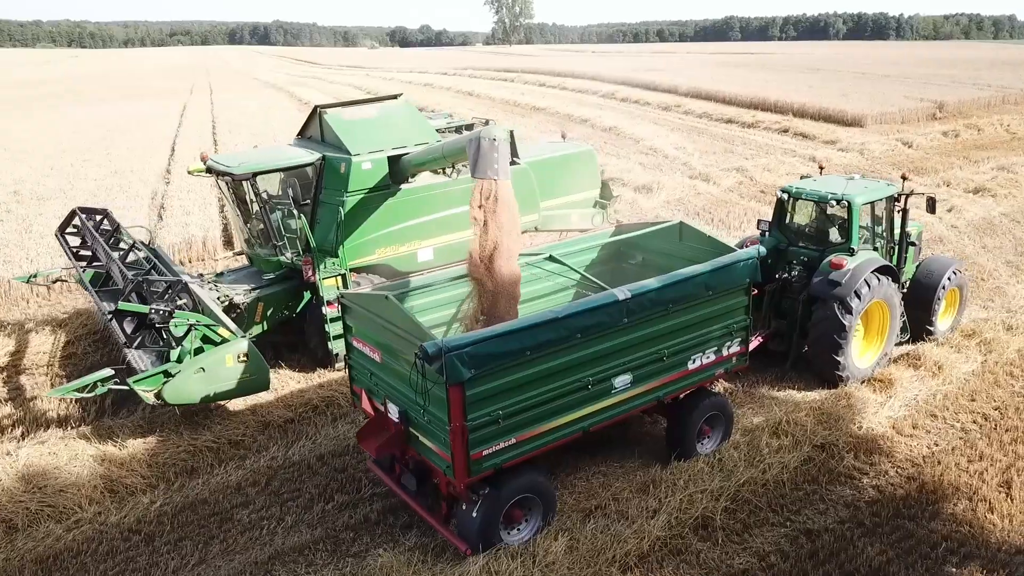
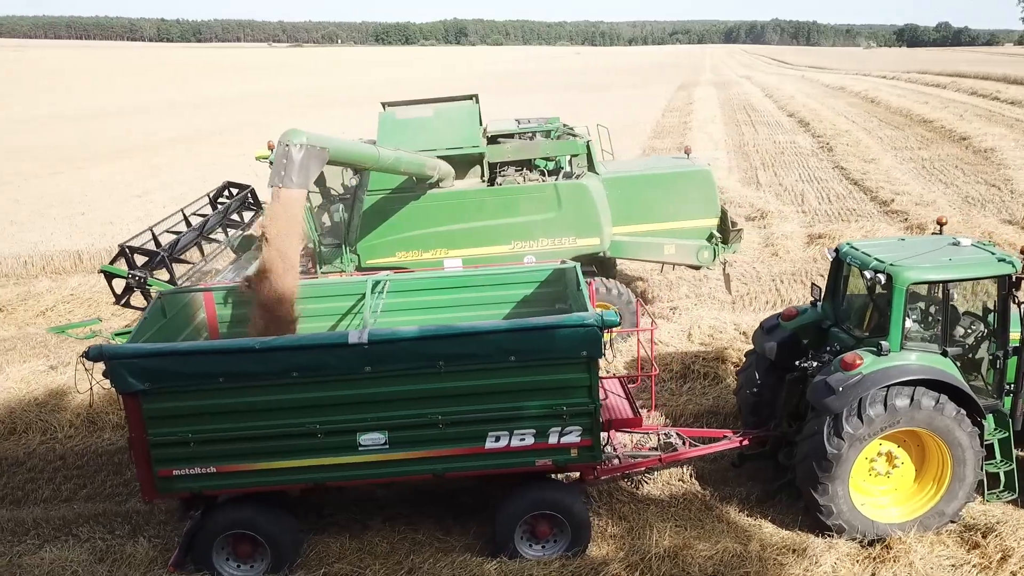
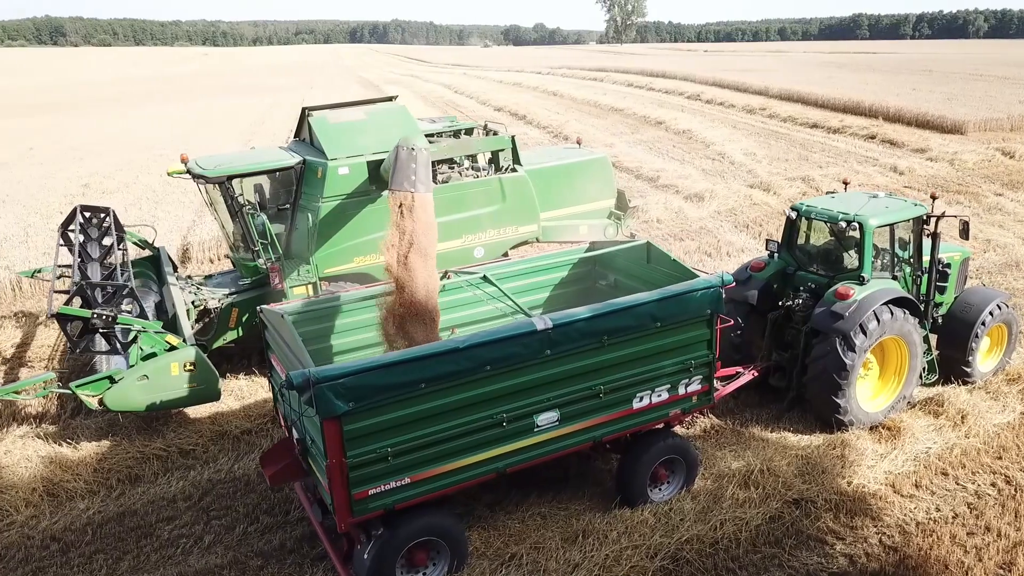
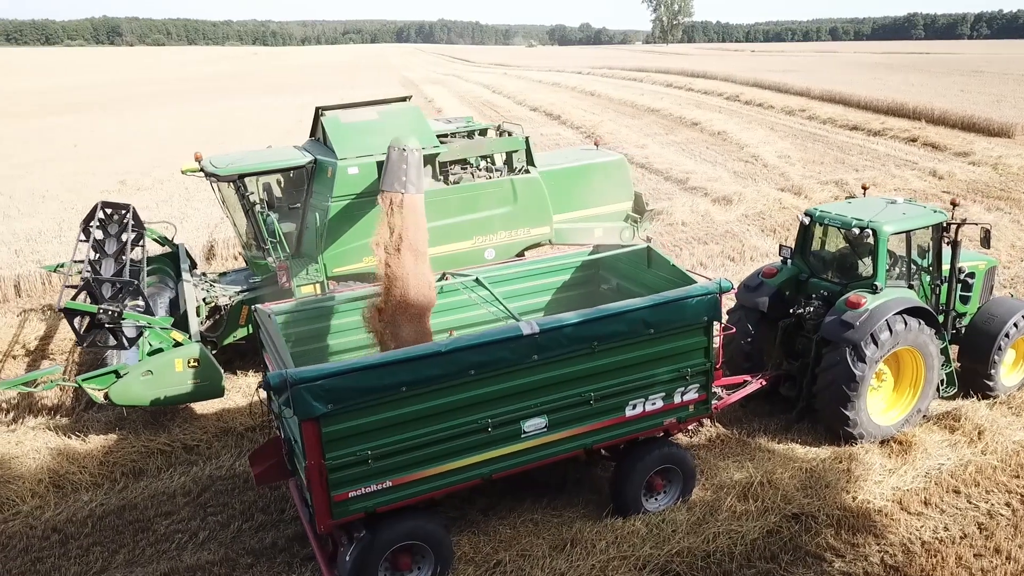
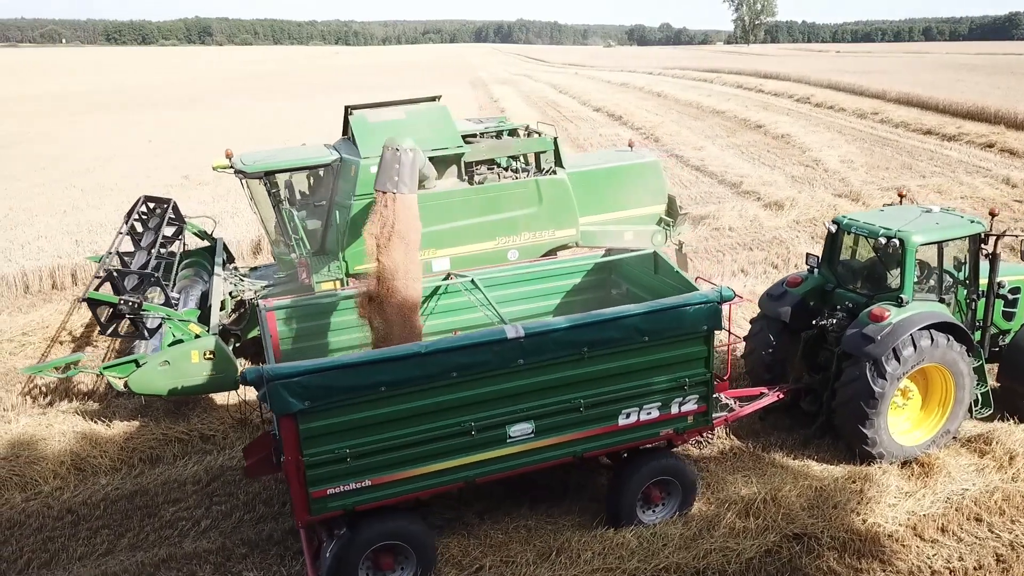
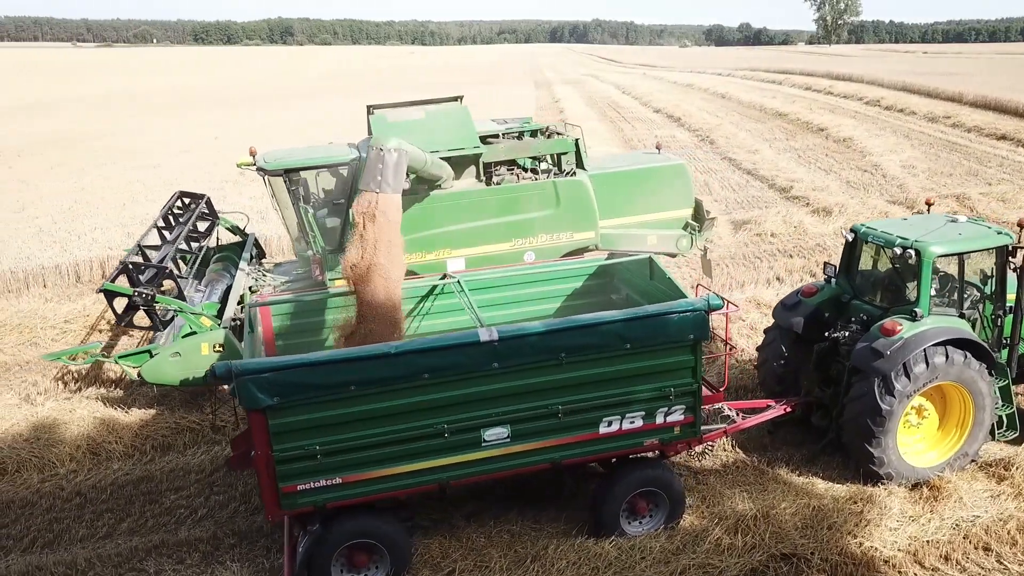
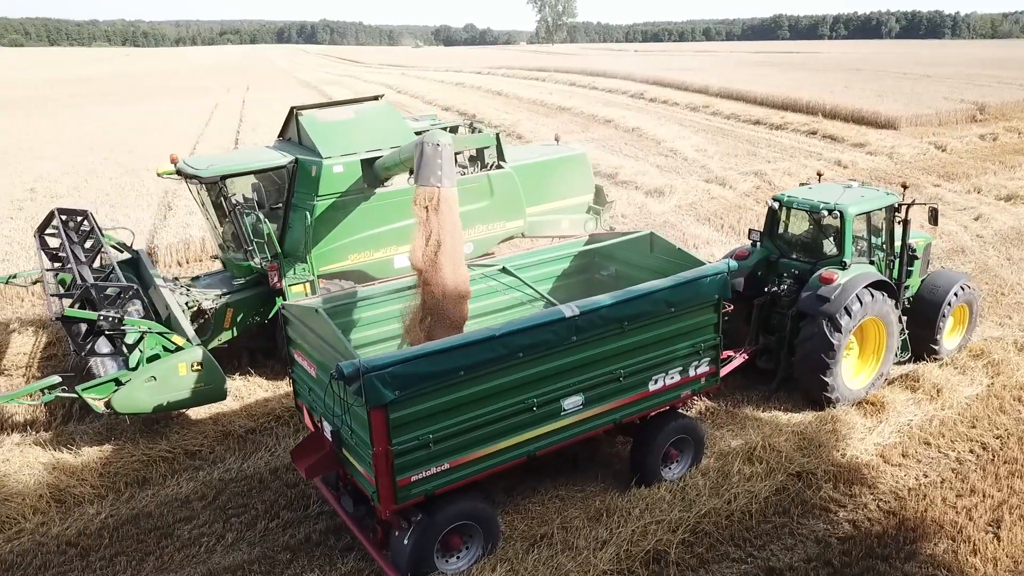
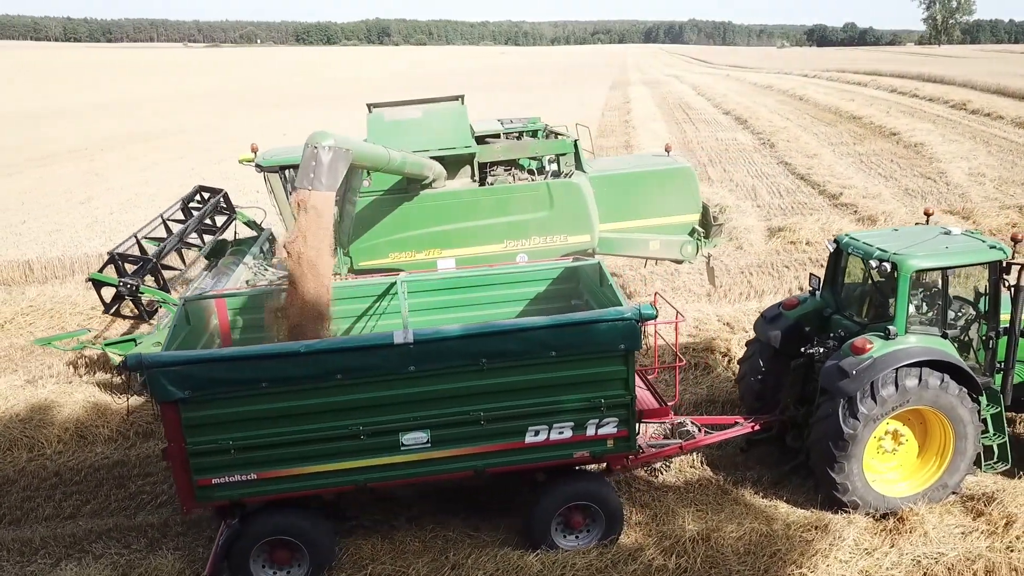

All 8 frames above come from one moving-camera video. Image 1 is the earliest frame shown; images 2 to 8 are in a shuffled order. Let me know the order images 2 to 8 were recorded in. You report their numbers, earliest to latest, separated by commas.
7, 3, 4, 5, 6, 8, 2
